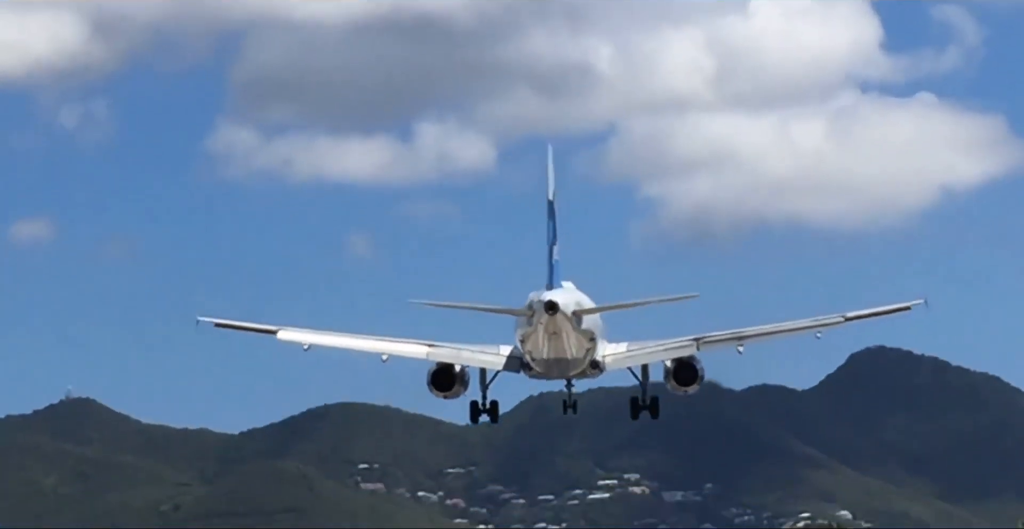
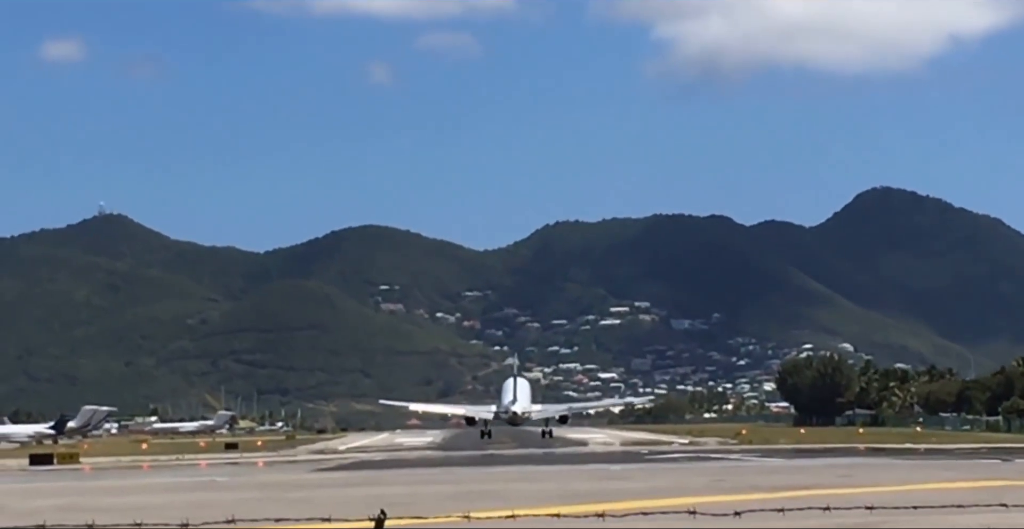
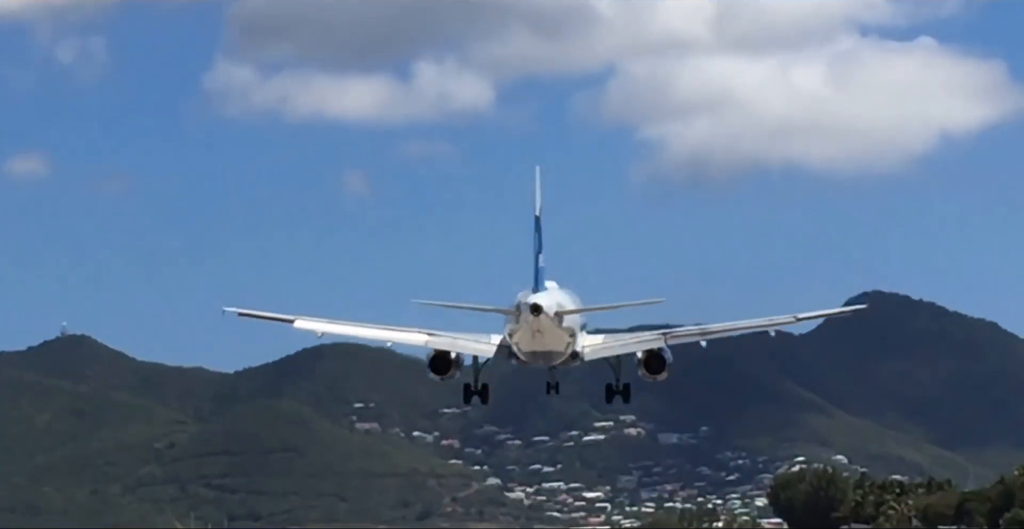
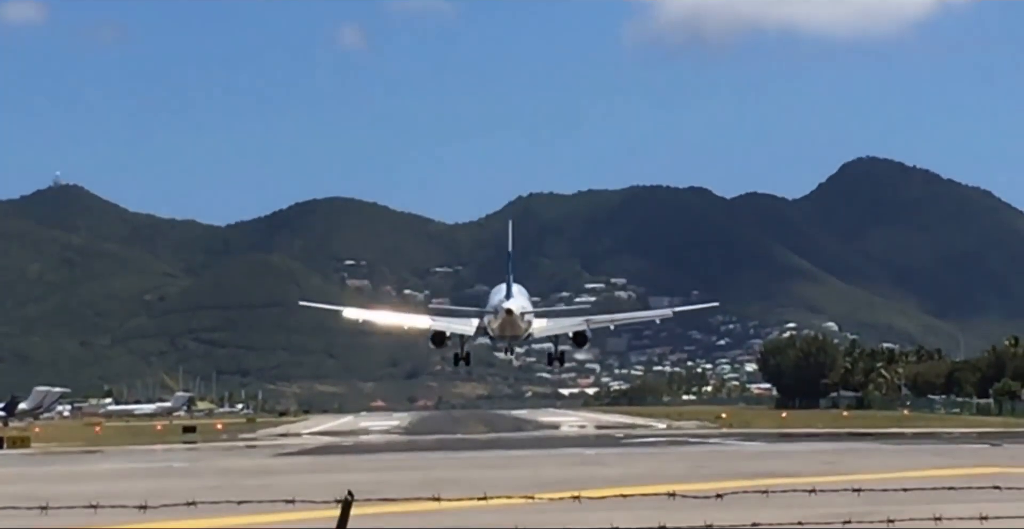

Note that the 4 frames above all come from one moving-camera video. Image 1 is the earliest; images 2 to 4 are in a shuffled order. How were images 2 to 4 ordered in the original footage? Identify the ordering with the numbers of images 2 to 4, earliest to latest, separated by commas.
3, 4, 2
